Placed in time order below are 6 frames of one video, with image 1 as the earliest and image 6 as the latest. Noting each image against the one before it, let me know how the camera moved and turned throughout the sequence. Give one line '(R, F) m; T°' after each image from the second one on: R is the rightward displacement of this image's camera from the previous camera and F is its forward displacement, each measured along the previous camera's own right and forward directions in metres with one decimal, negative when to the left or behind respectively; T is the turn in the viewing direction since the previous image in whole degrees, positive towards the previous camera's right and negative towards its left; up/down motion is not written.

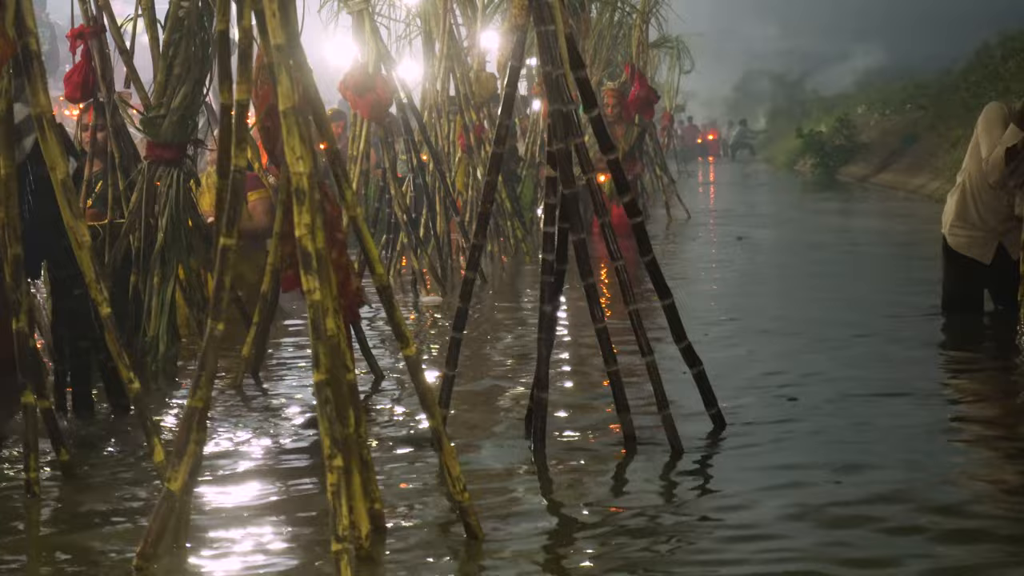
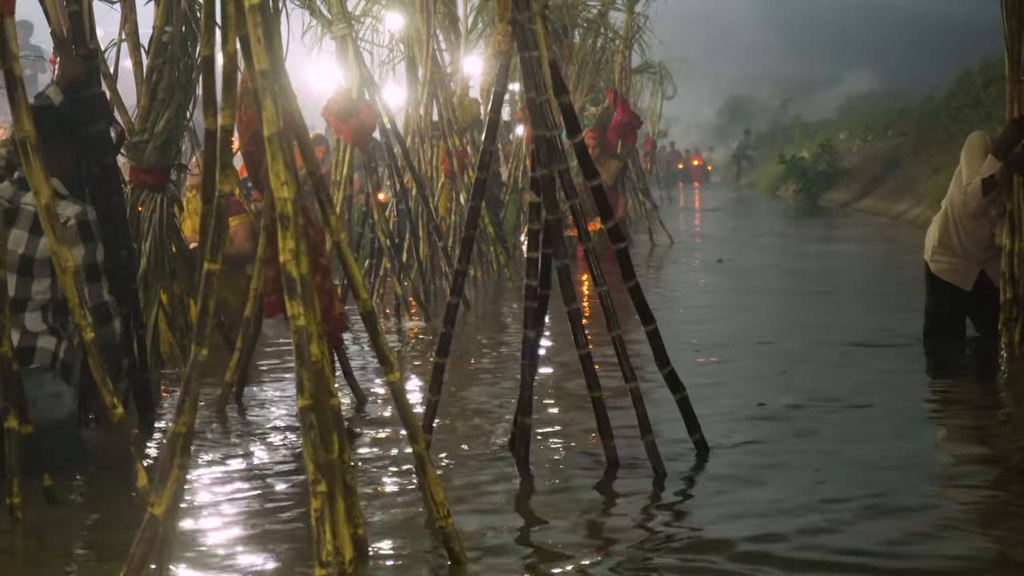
(0.0, 0.0) m; 0°
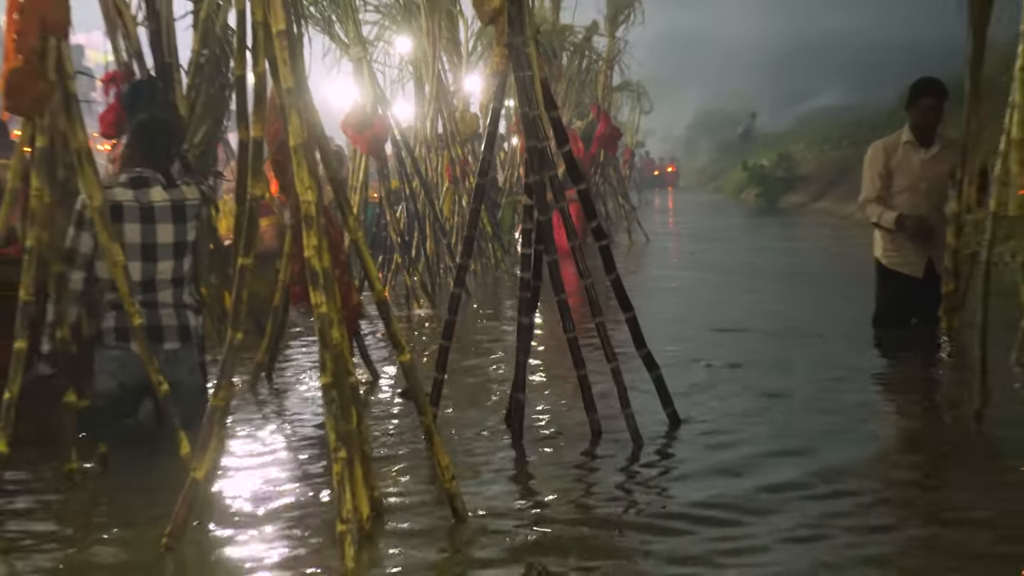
(+0.1, -0.7) m; -1°
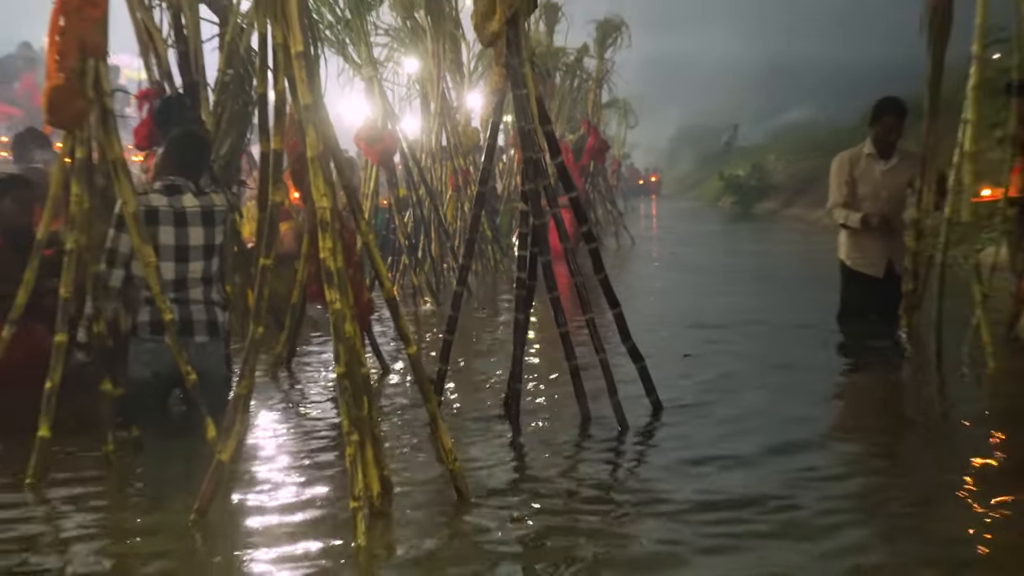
(0.0, -0.5) m; 0°
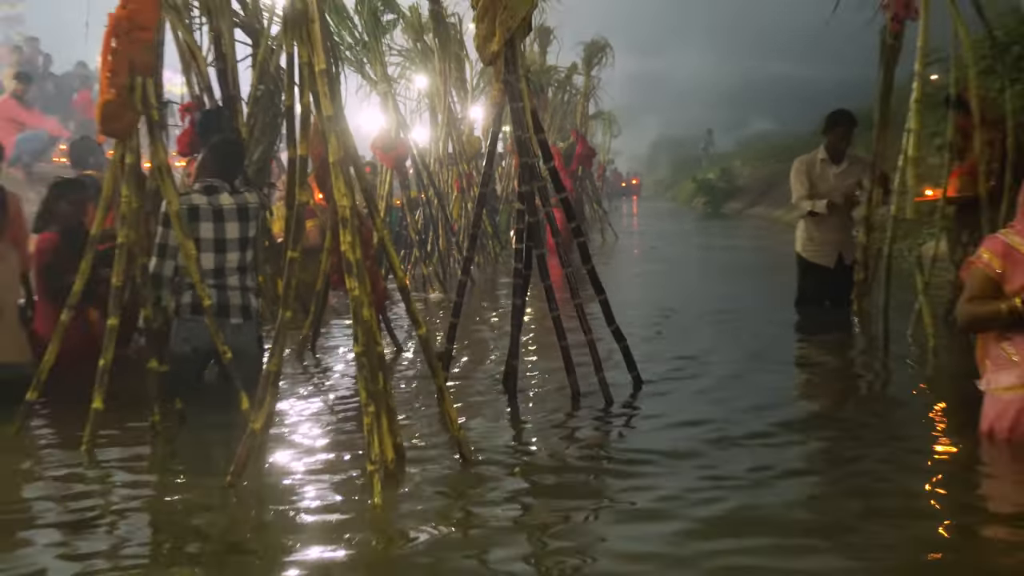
(+0.1, -0.8) m; 0°
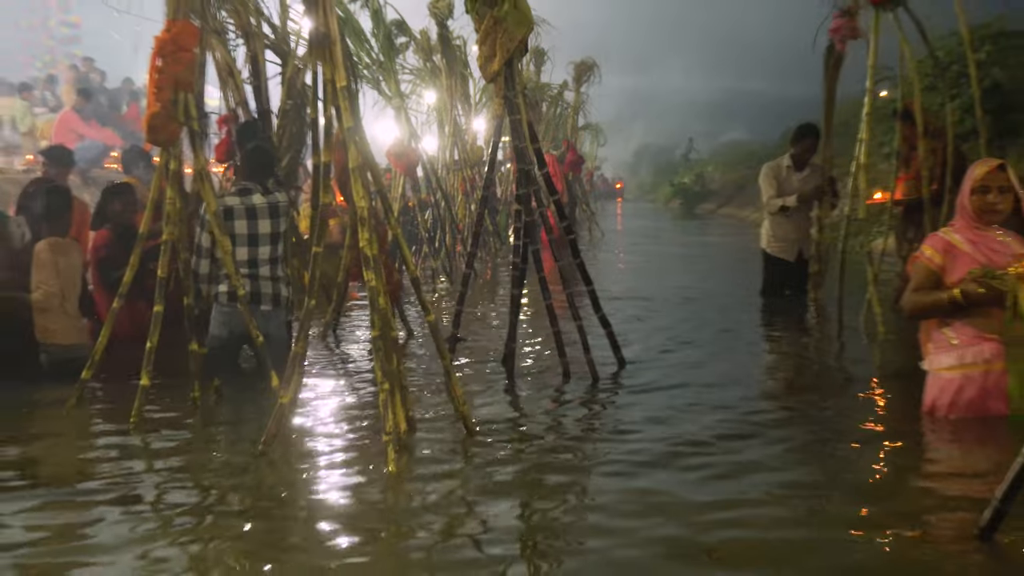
(+0.1, -0.9) m; -1°
